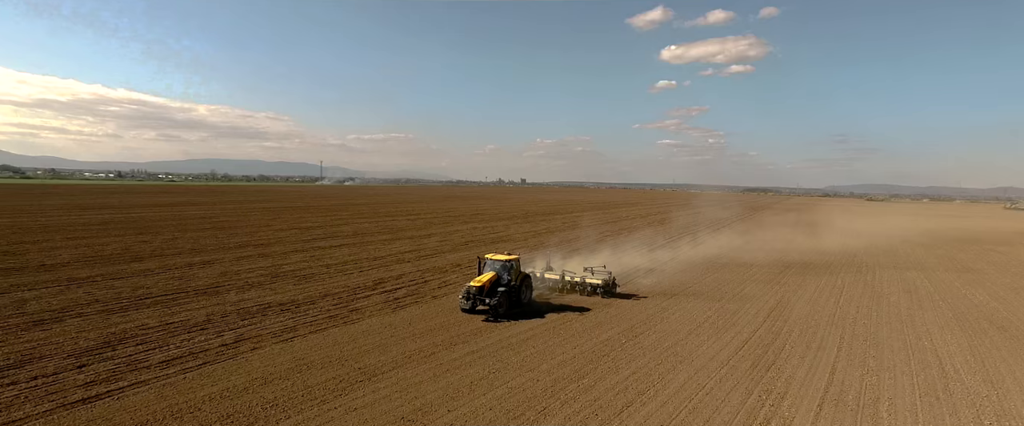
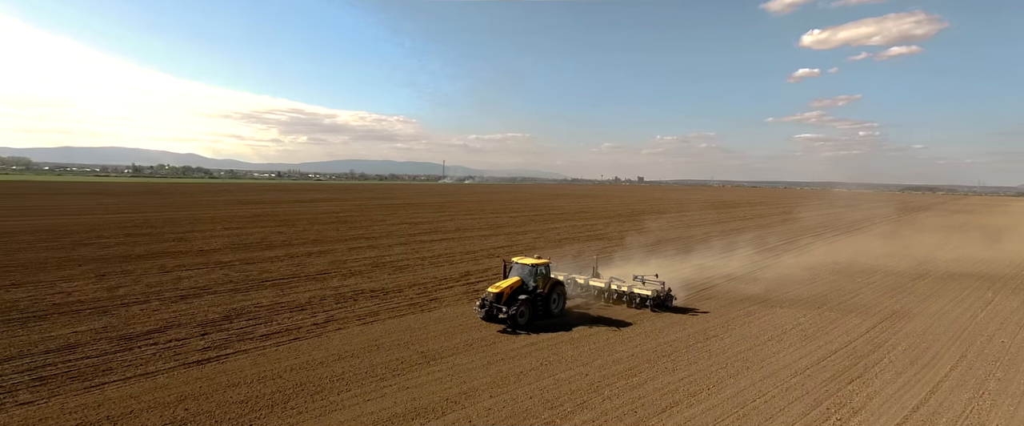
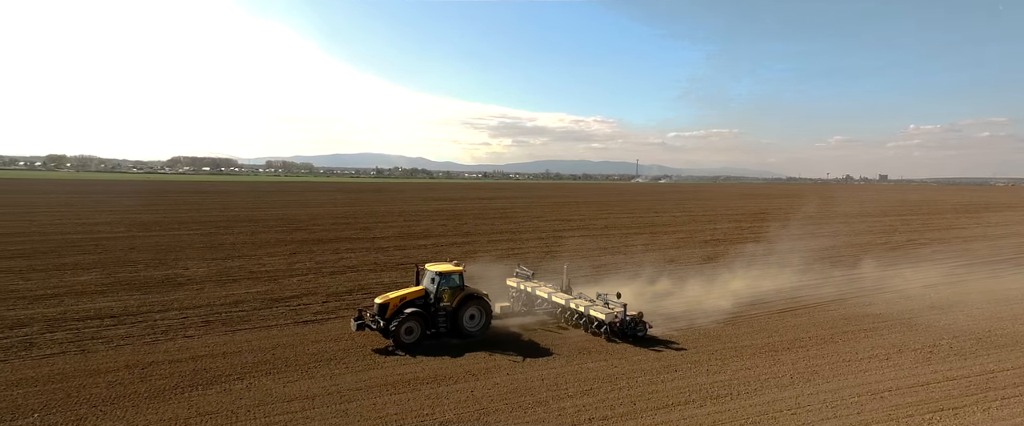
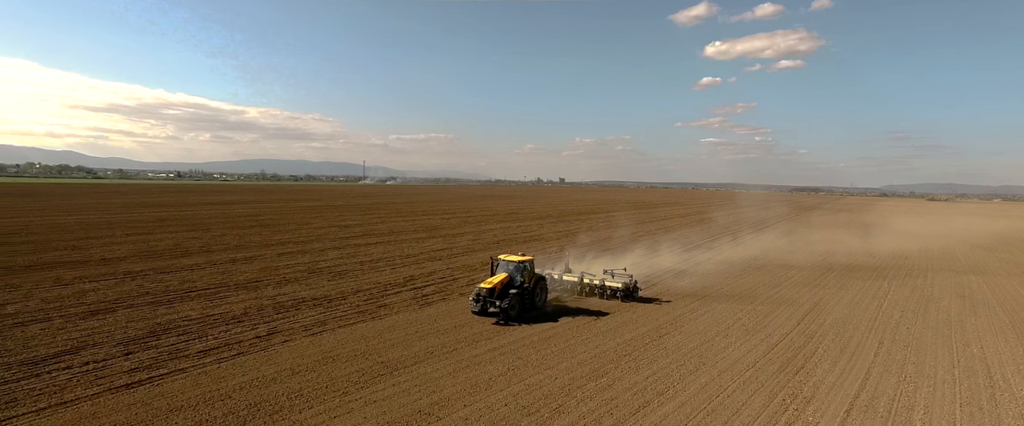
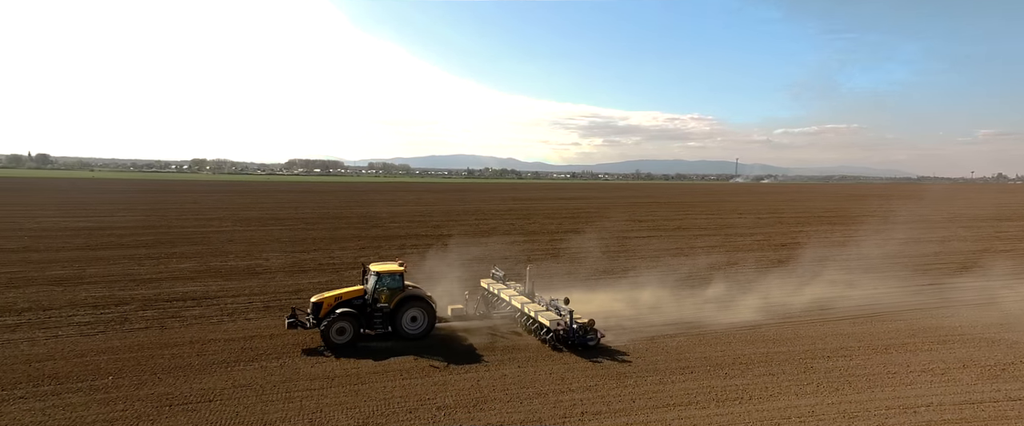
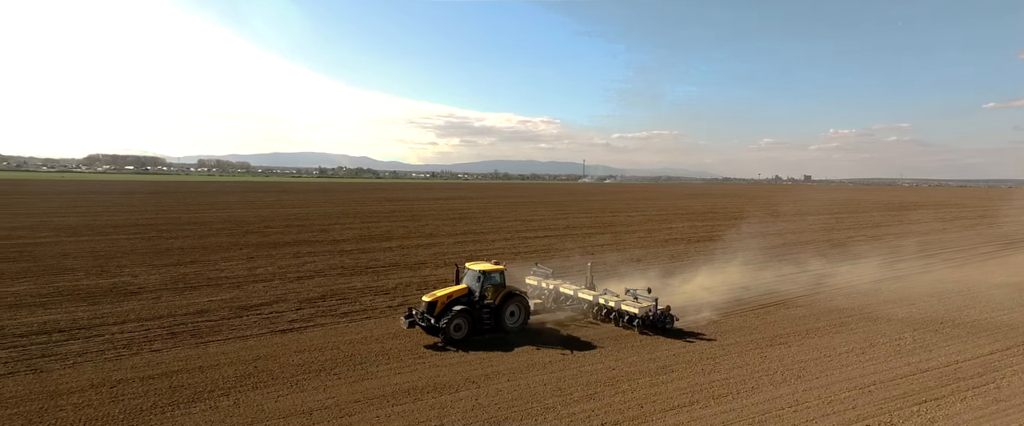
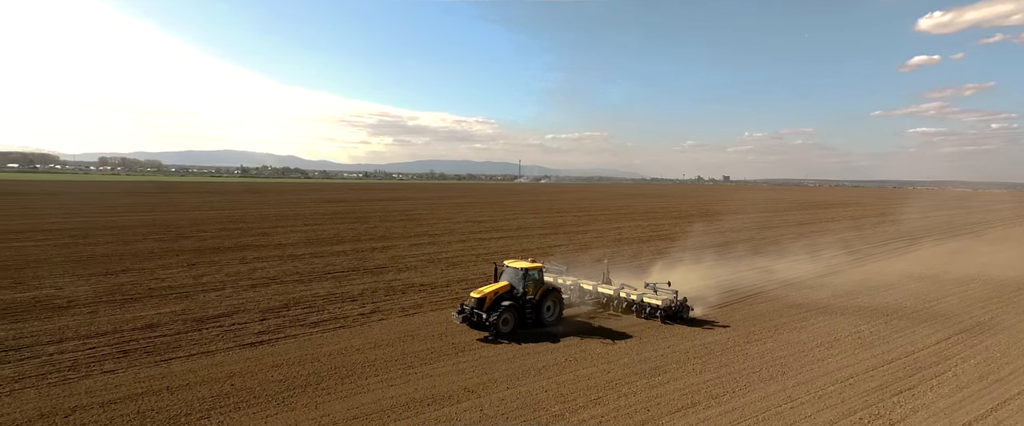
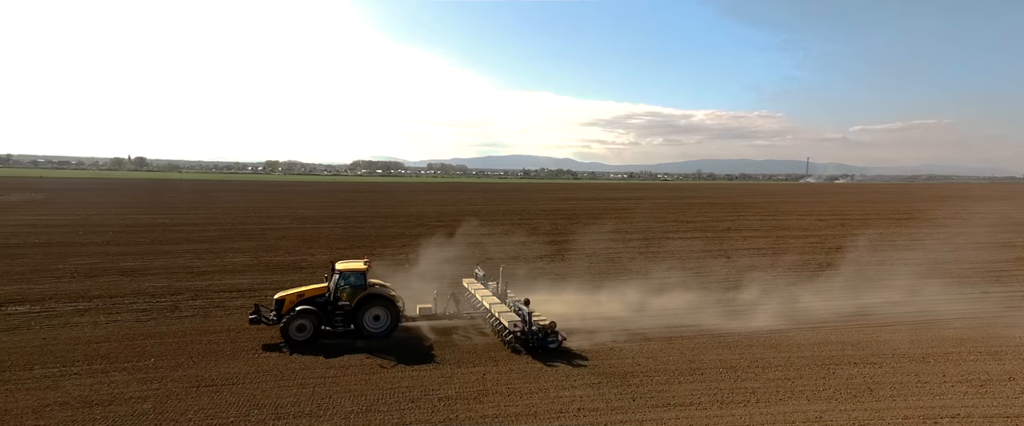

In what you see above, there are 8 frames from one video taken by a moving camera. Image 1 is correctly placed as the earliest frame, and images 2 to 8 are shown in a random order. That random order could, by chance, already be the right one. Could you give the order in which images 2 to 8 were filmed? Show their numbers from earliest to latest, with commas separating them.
4, 2, 7, 6, 3, 5, 8
